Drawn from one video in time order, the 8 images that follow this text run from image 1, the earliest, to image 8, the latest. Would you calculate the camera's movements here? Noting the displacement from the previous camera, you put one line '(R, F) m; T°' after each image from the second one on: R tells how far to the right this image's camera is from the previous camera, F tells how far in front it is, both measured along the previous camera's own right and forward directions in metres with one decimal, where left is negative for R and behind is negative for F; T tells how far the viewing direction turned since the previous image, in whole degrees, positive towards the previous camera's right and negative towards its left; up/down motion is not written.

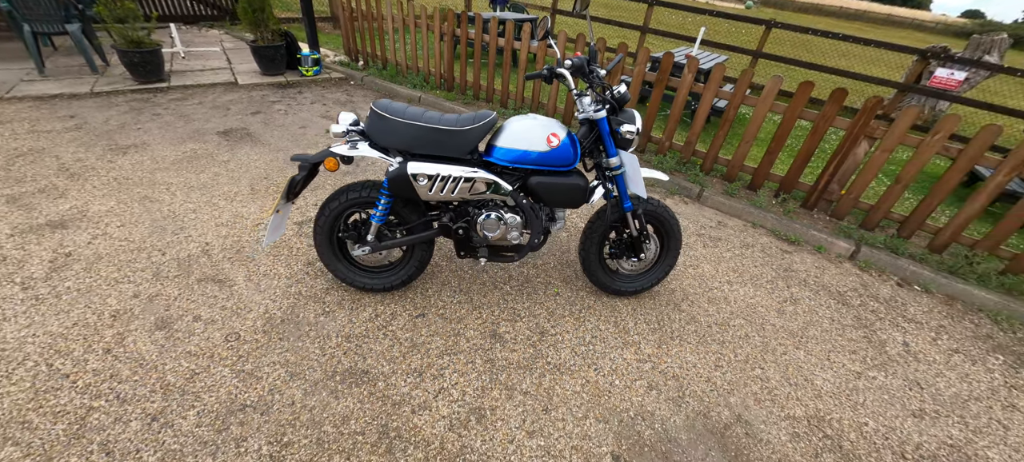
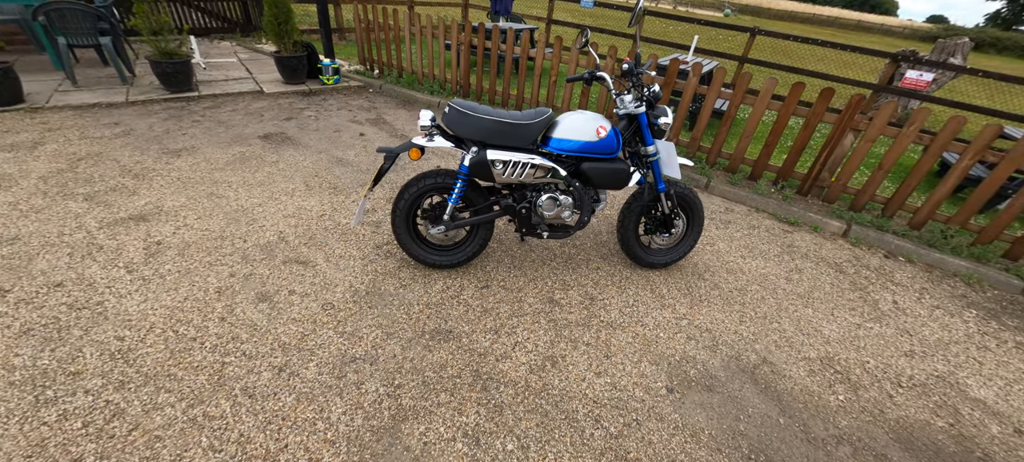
(-0.4, -0.4) m; +2°
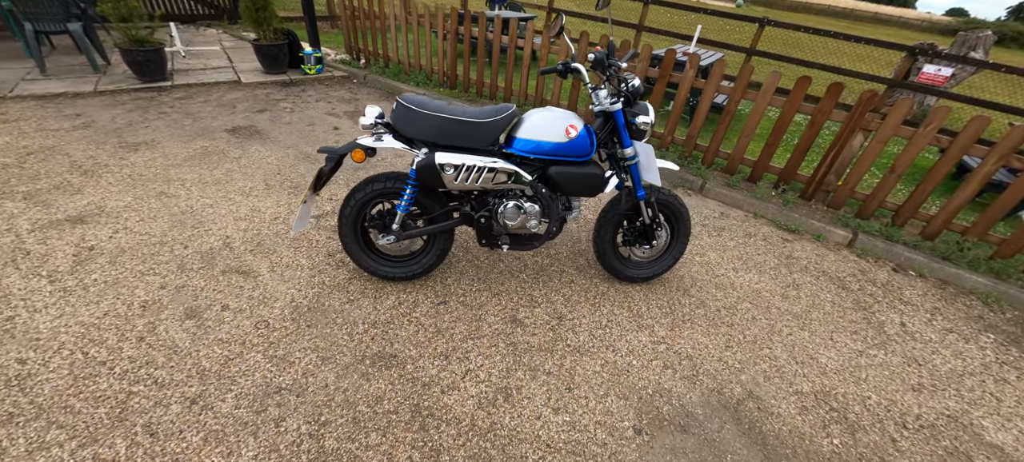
(+0.3, +0.3) m; -1°
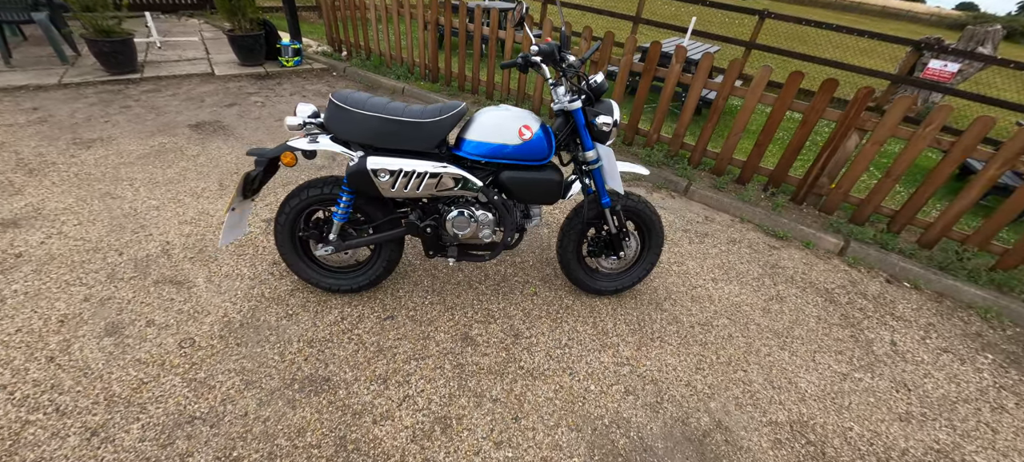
(+0.3, +0.2) m; 0°
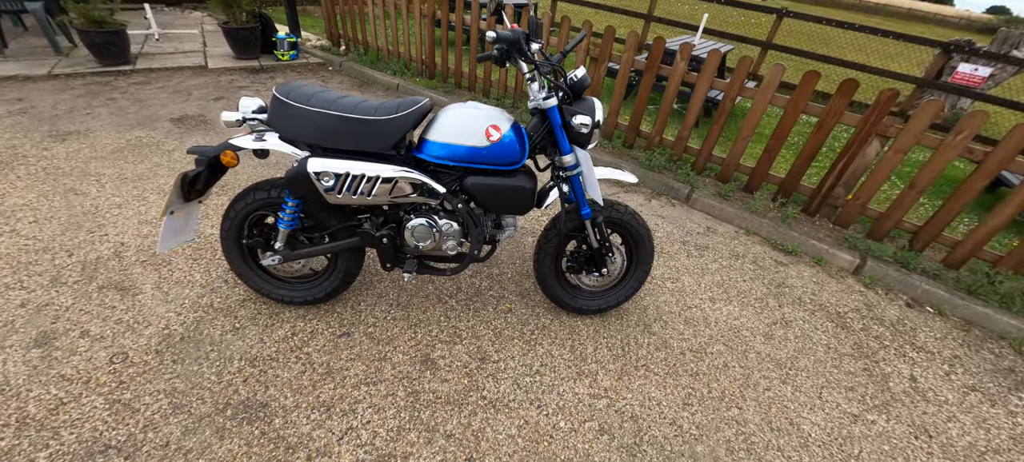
(+0.2, +0.2) m; -2°
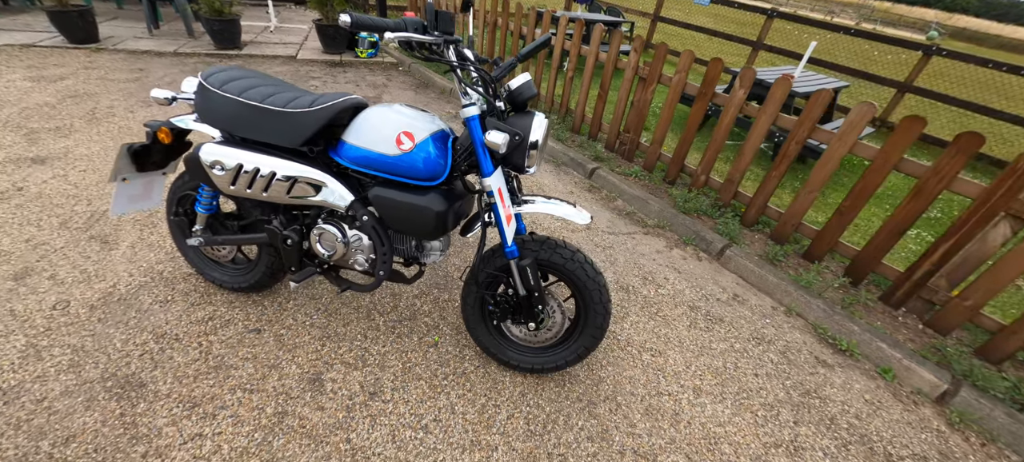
(+0.7, +0.4) m; -13°
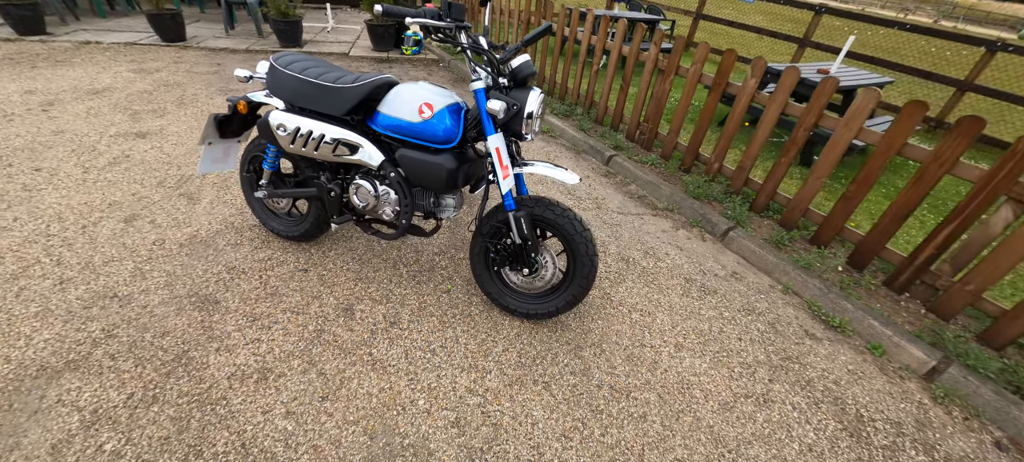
(+0.2, -0.3) m; -6°
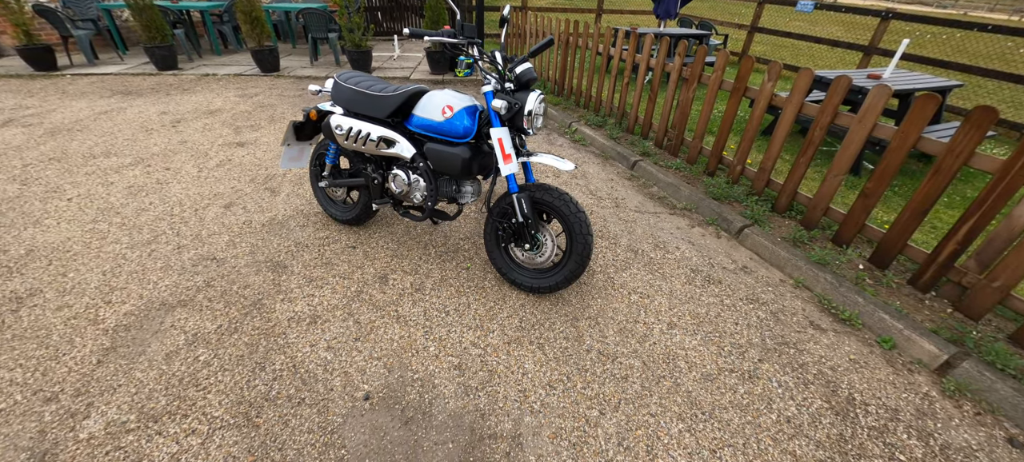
(+0.3, -0.3) m; -9°
